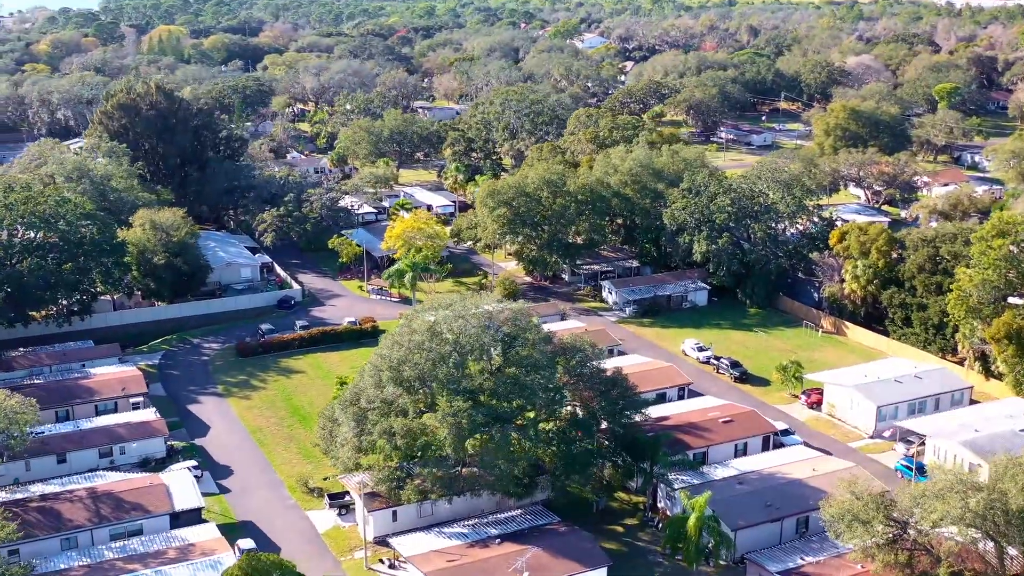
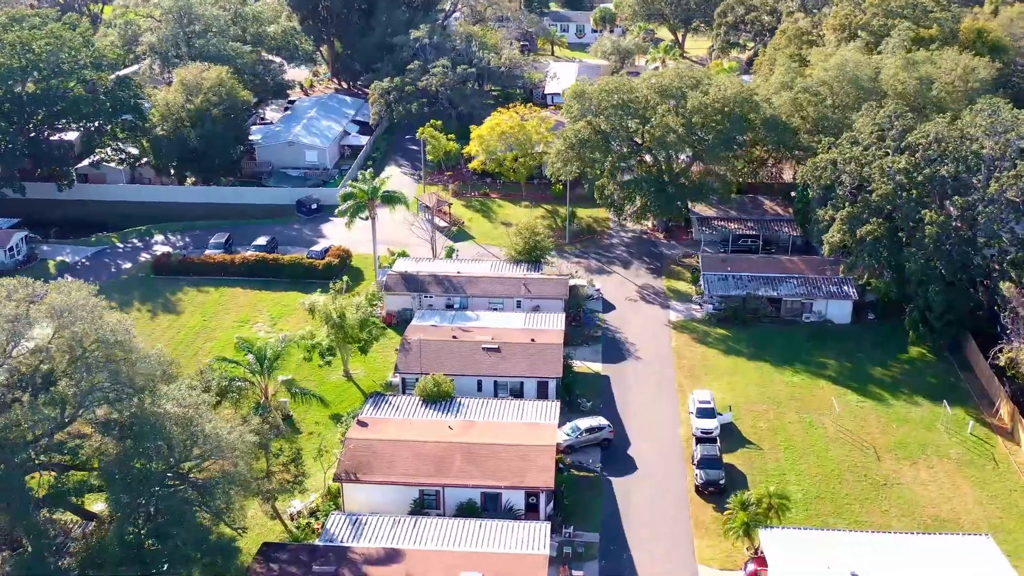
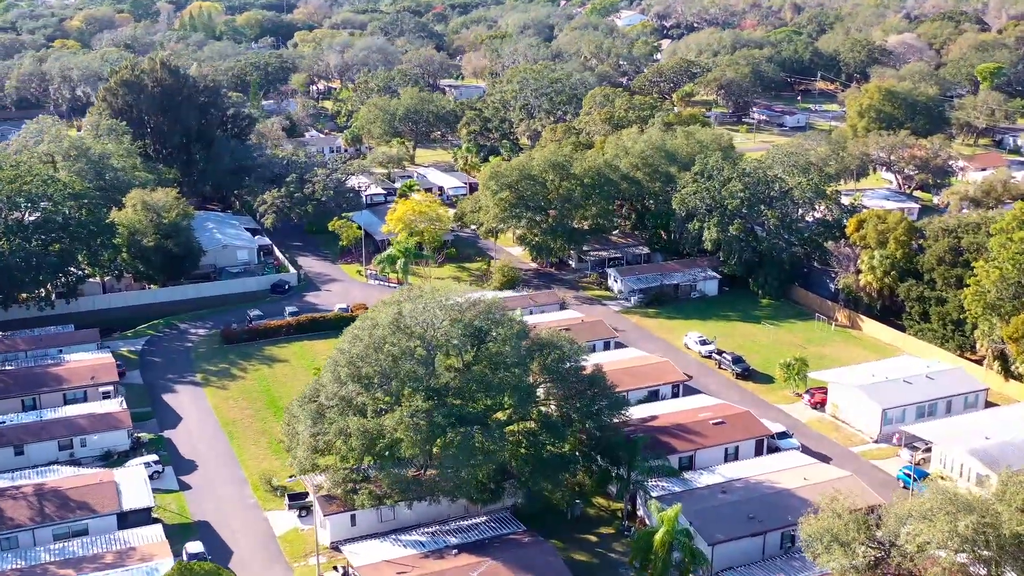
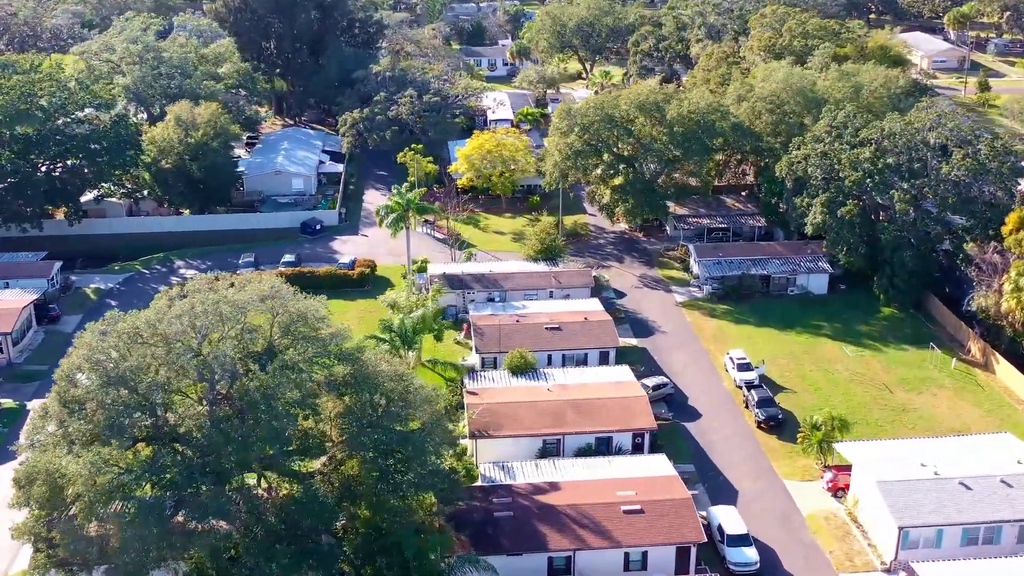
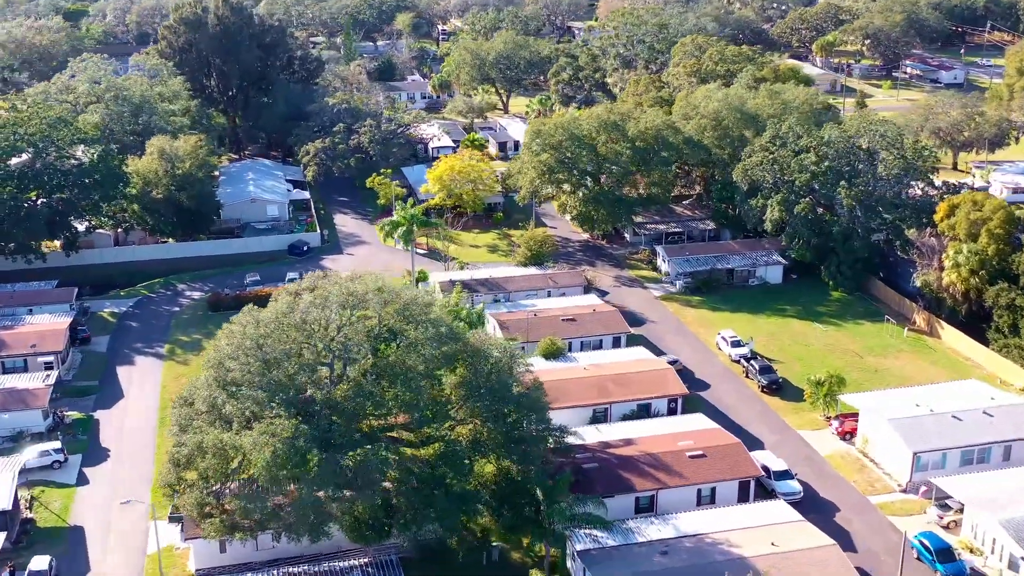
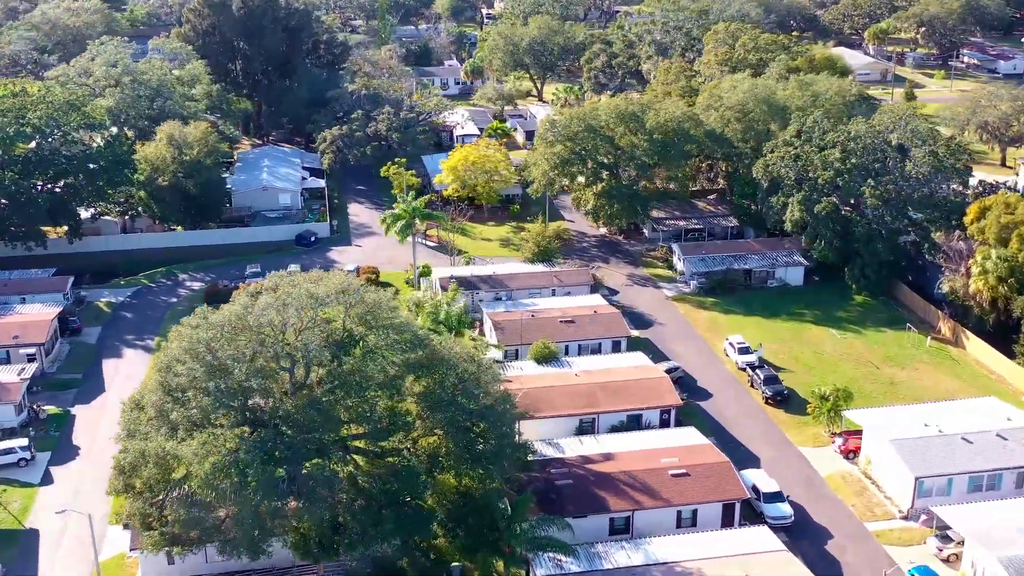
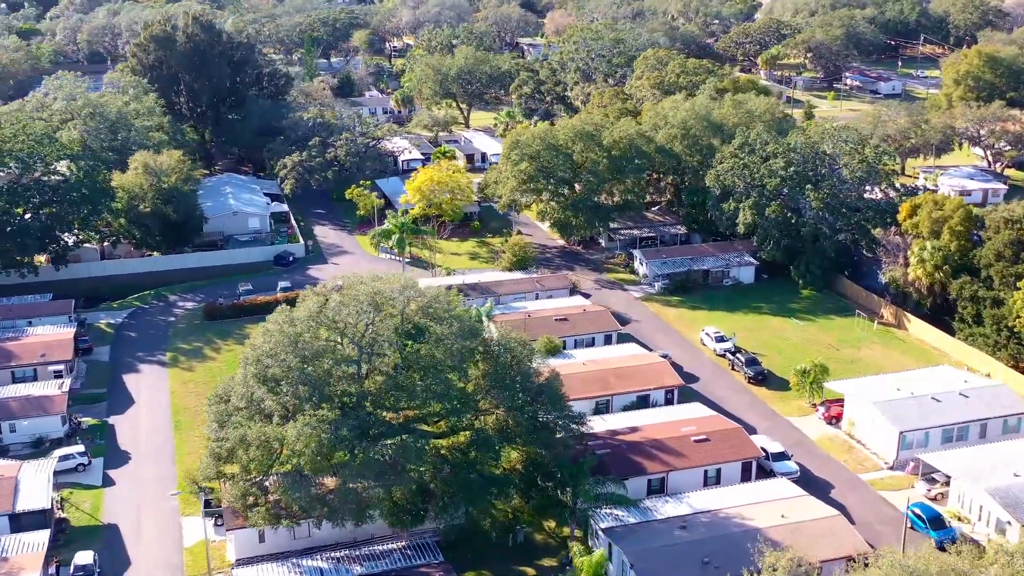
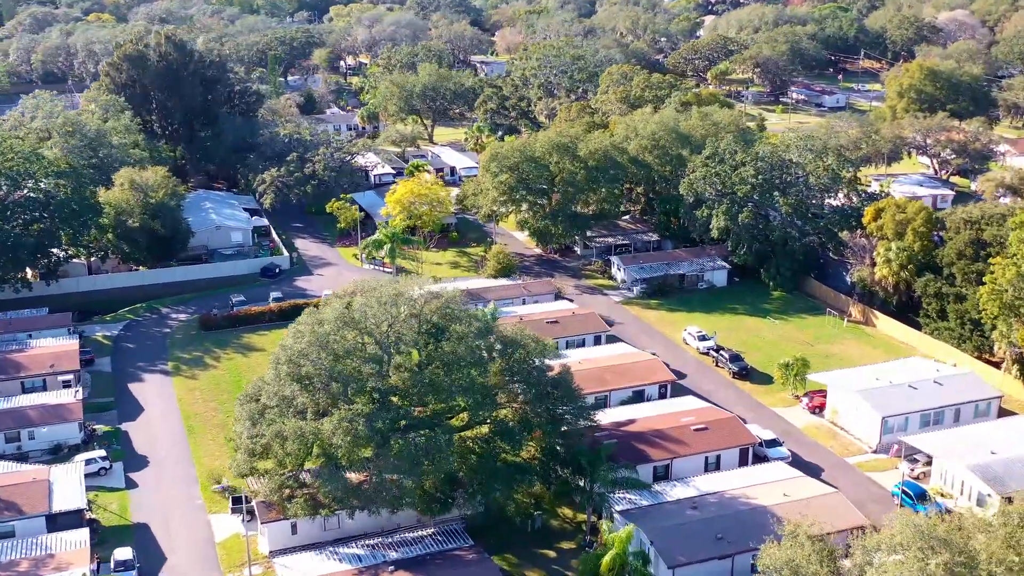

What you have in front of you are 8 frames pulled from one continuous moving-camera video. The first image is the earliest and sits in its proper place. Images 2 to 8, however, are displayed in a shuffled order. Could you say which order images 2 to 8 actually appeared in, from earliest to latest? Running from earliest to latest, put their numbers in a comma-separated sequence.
3, 8, 7, 5, 6, 4, 2
